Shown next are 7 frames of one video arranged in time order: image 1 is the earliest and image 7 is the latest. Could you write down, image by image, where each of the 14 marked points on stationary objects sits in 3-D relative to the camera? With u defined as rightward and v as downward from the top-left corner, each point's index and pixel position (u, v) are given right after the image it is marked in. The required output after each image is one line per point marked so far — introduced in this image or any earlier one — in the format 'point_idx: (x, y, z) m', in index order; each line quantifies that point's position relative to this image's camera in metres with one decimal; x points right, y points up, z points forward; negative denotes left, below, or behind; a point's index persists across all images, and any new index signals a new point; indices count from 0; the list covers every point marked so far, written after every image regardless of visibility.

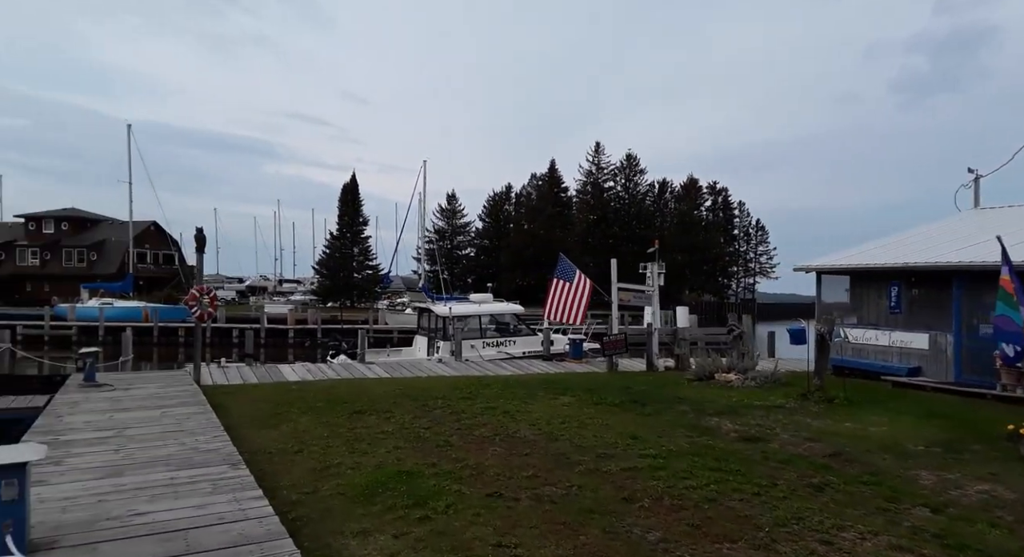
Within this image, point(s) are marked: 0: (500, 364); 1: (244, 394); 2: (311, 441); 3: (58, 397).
0: (-0.2, -1.4, +11.5) m
1: (-3.8, -1.7, +10.5) m
2: (-1.8, -1.5, +6.5) m
3: (-6.2, -1.6, +10.1) m
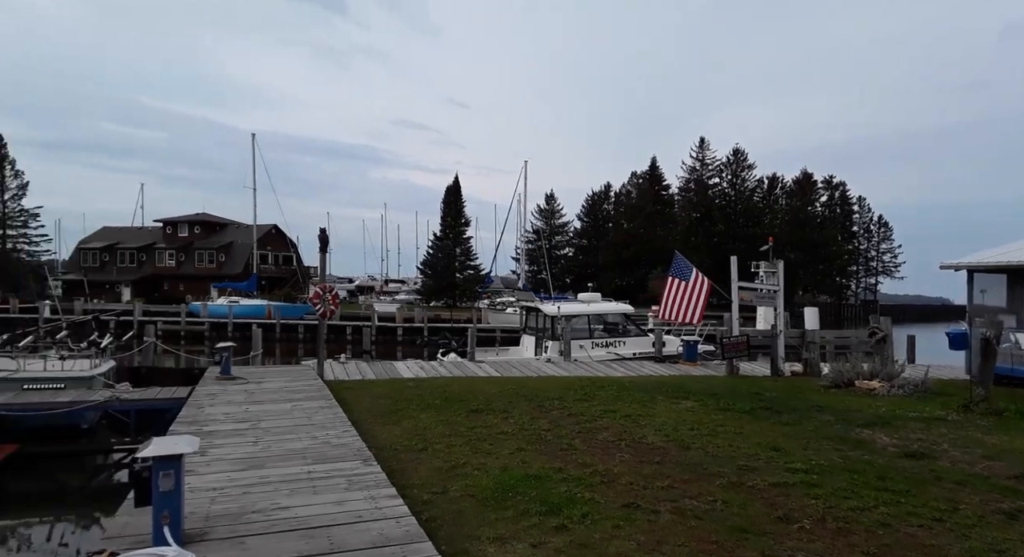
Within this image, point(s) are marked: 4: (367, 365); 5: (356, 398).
0: (+1.6, -1.4, +11.3) m
1: (-2.2, -1.7, +10.7) m
2: (-0.7, -1.5, +6.5) m
3: (-4.6, -1.6, +10.7) m
4: (-2.9, -1.7, +14.2) m
5: (-2.1, -1.6, +9.9) m
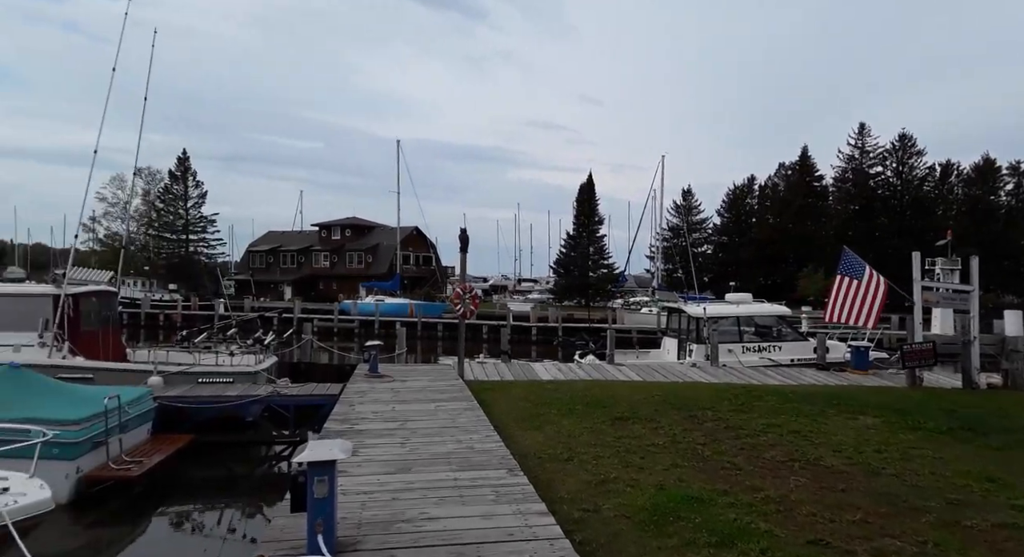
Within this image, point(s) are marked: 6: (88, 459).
0: (+3.7, -1.4, +10.4) m
1: (-0.1, -1.7, +10.6) m
2: (+0.6, -1.5, +6.2) m
3: (-2.5, -1.6, +11.0) m
4: (-0.1, -1.7, +14.2) m
5: (-0.2, -1.6, +9.7) m
6: (-4.6, -1.9, +7.8) m
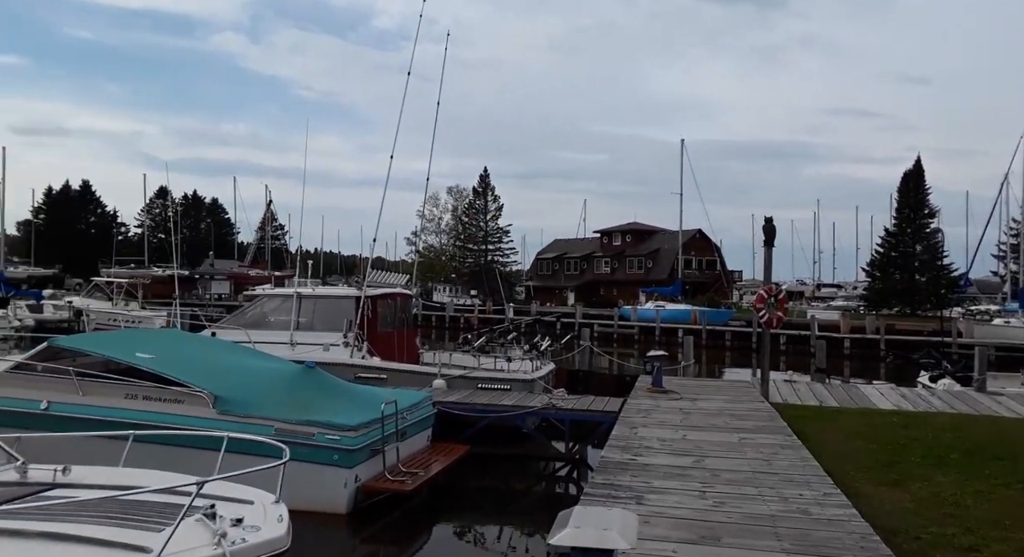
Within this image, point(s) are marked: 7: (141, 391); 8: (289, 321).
0: (+7.1, -1.3, +6.8) m
1: (+3.7, -1.7, +8.3) m
2: (+2.6, -1.4, +4.0) m
3: (+1.6, -1.7, +9.6) m
4: (+5.0, -1.7, +11.6) m
5: (+3.3, -1.6, +7.6) m
6: (-1.5, -2.0, +7.4) m
7: (-4.0, -1.2, +7.7) m
8: (-3.6, -0.7, +11.5) m
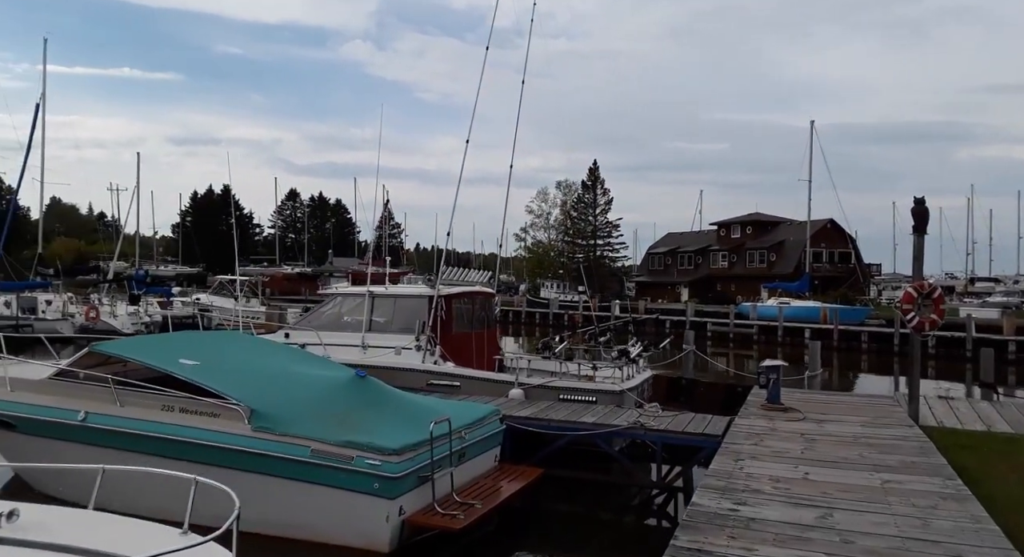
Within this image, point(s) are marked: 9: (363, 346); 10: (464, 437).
0: (+7.5, -1.3, +4.3) m
1: (+4.4, -1.6, +6.4) m
2: (+2.7, -1.4, +2.3) m
3: (+2.5, -1.6, +8.0) m
4: (+6.2, -1.6, +9.5) m
5: (+3.8, -1.6, +5.7) m
6: (-0.9, -1.9, +6.4) m
7: (-3.3, -1.2, +7.0) m
8: (-2.3, -0.6, +10.7) m
9: (-2.2, -1.0, +10.4) m
10: (-0.5, -1.6, +7.0) m
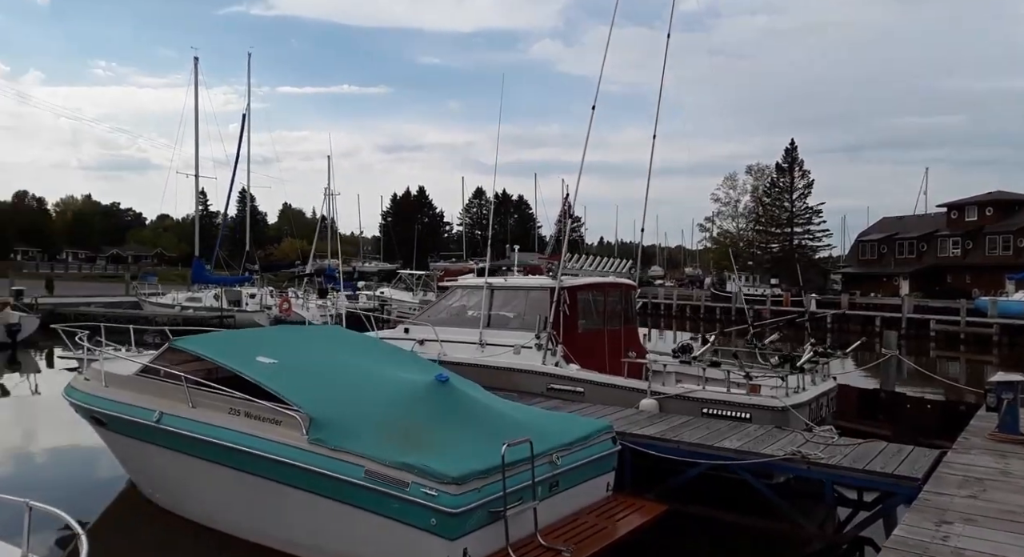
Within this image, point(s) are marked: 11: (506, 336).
0: (+7.3, -1.1, +0.8) m
1: (+4.8, -1.4, +3.7) m
2: (+2.1, -1.3, +0.2) m
3: (+3.5, -1.5, +5.7) m
4: (+7.5, -1.5, +6.2) m
5: (+4.2, -1.4, +3.2) m
6: (-0.2, -1.8, +5.1) m
7: (-2.4, -1.1, +6.3) m
8: (-0.4, -0.5, +9.6) m
9: (-0.4, -0.8, +9.3) m
10: (+0.4, -1.4, +5.6) m
11: (-0.1, -0.7, +9.2) m
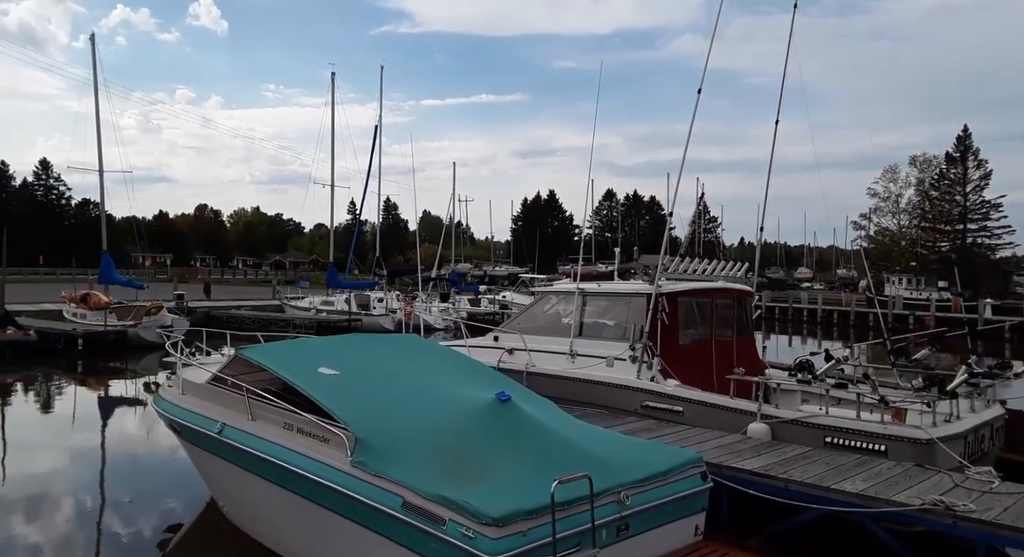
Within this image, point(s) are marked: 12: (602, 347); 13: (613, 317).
0: (+6.7, -1.1, -1.2) m
1: (+4.8, -1.5, +2.0) m
2: (+1.5, -1.3, -0.9) m
3: (+3.9, -1.5, +4.3) m
4: (+7.8, -1.5, +4.0) m
5: (+4.0, -1.4, +1.6) m
6: (+0.1, -1.9, +4.3) m
7: (-1.8, -1.2, +5.9) m
8: (+0.7, -0.6, +8.8) m
9: (+0.7, -0.9, +8.5) m
10: (+0.8, -1.5, +4.7) m
11: (+1.0, -0.8, +8.3) m
12: (+1.0, -0.8, +8.4) m
13: (+1.2, -0.4, +8.4) m
